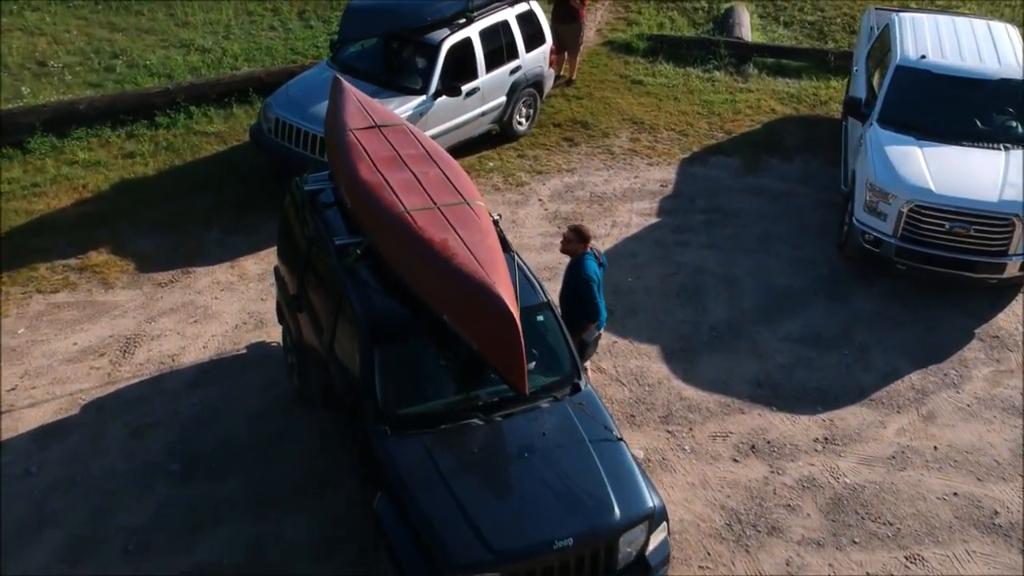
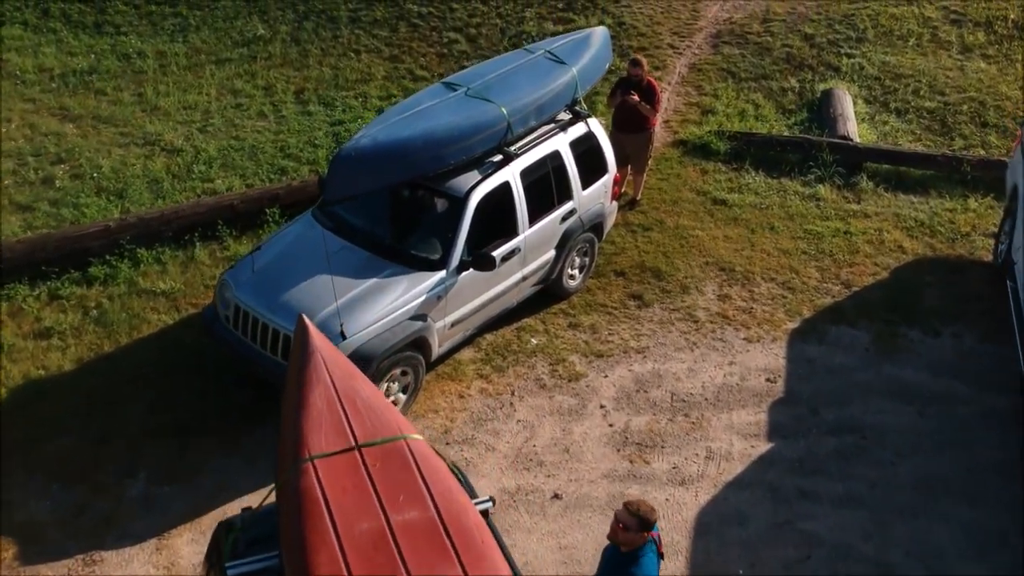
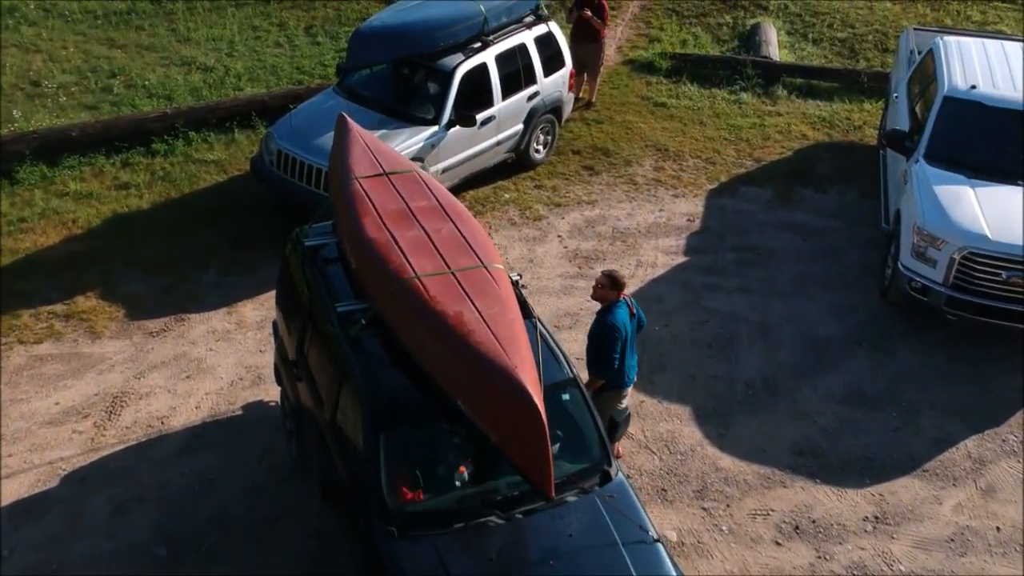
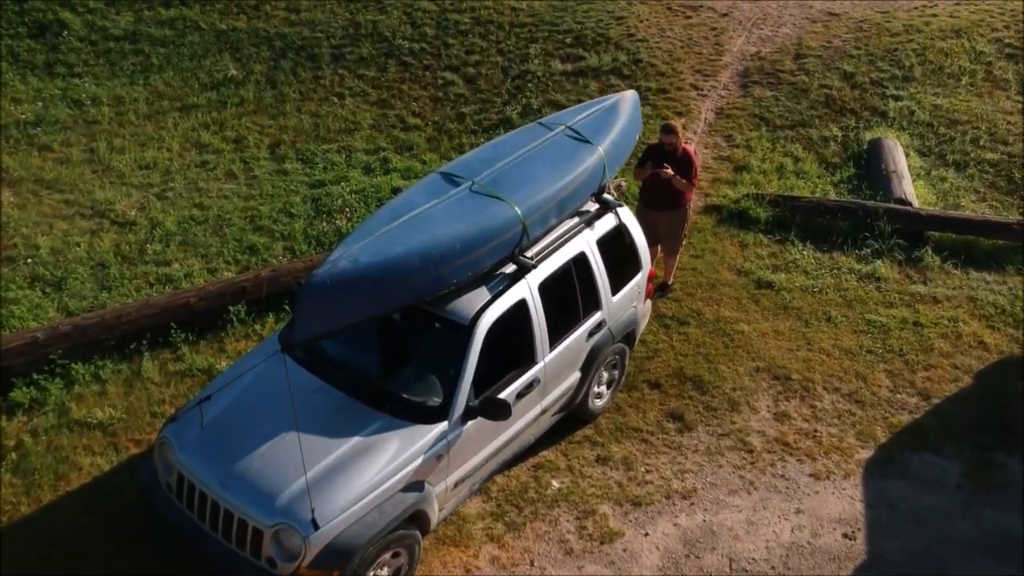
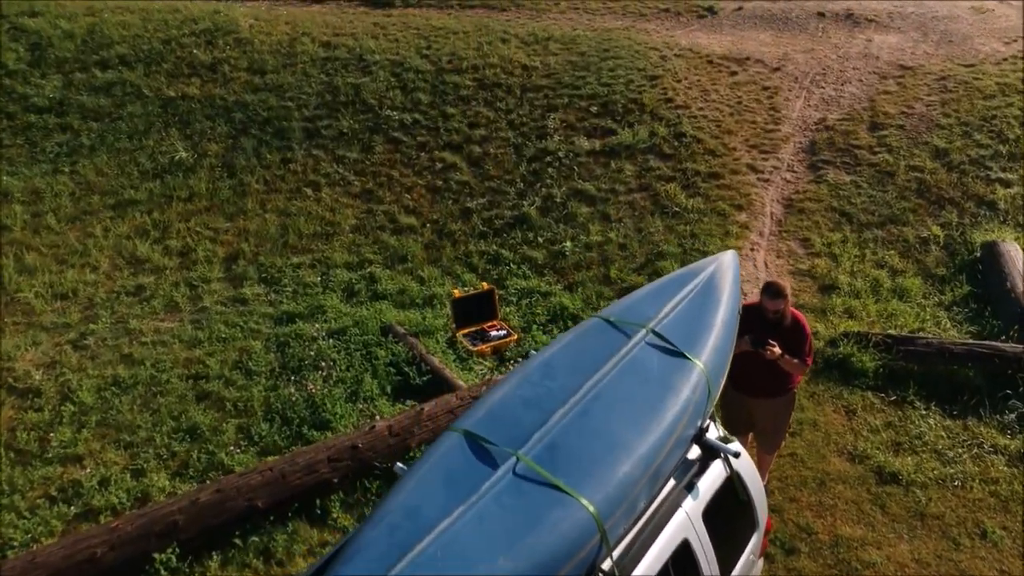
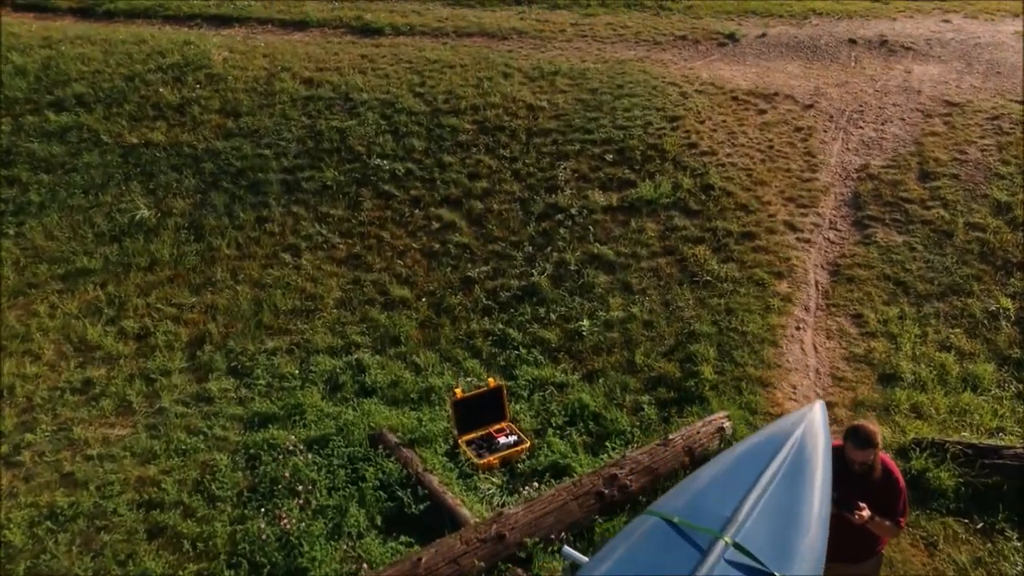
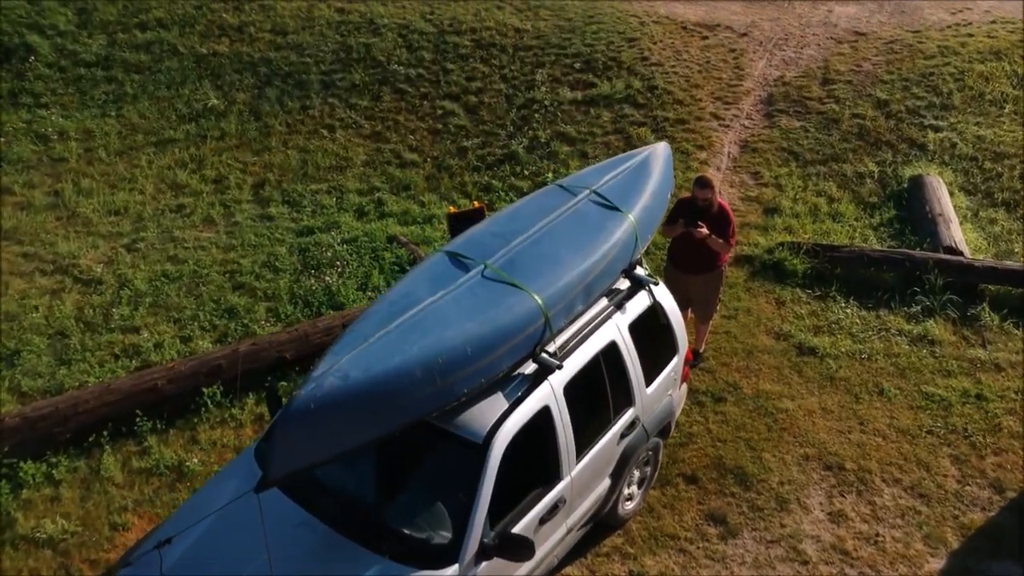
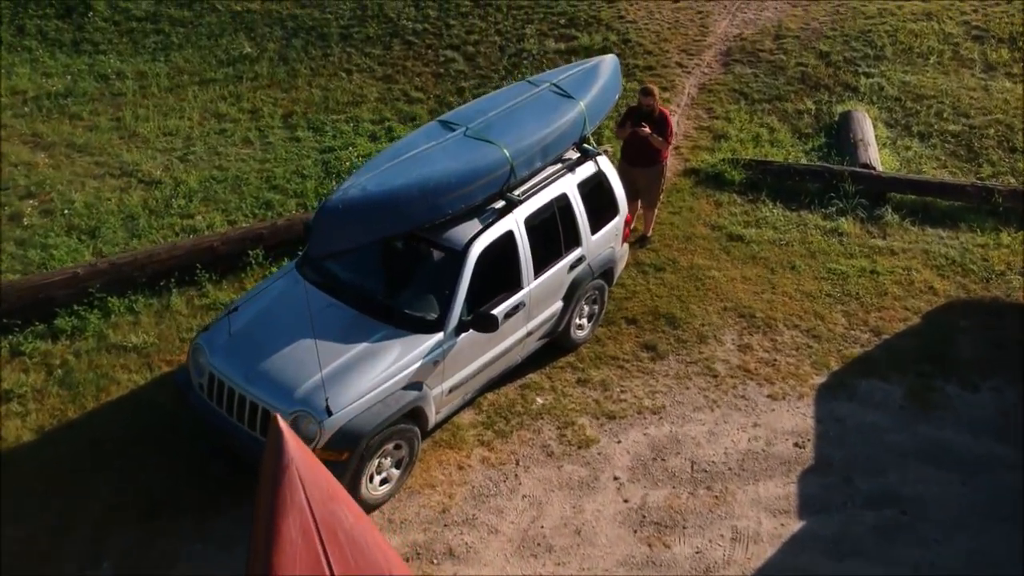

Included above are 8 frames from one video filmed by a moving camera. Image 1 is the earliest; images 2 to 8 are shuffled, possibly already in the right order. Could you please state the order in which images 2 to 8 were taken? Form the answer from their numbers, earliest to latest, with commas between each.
3, 2, 8, 4, 7, 5, 6
